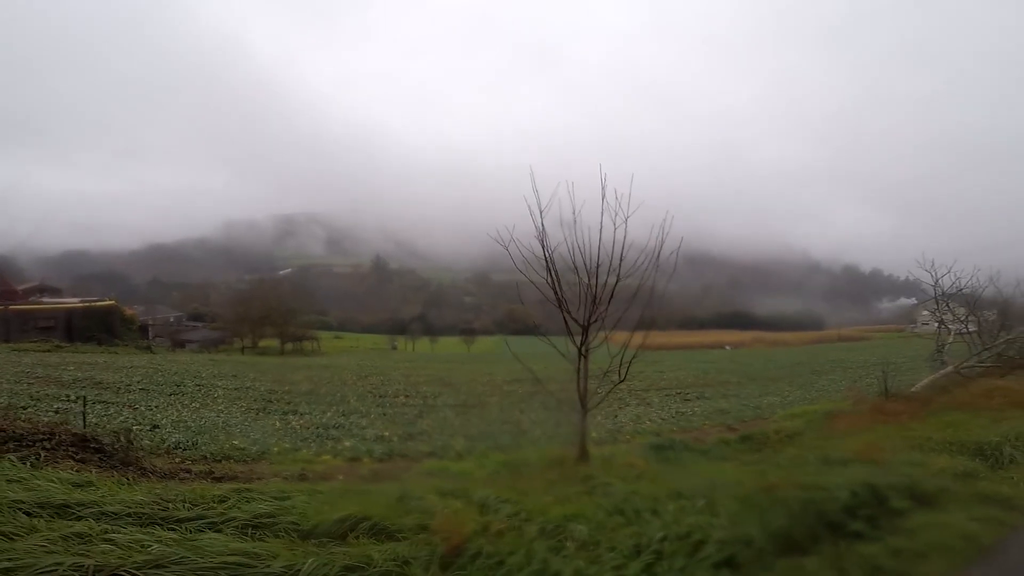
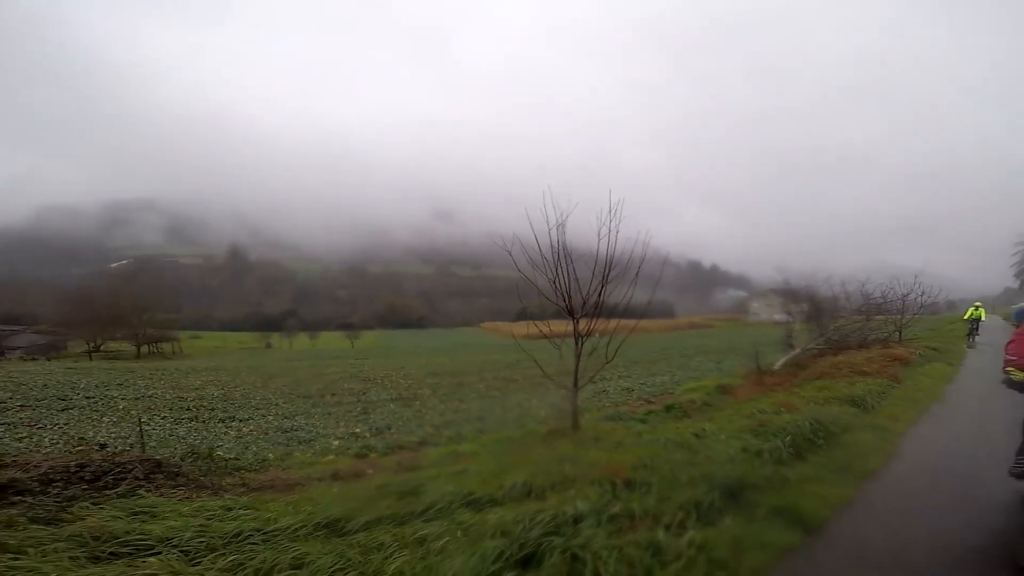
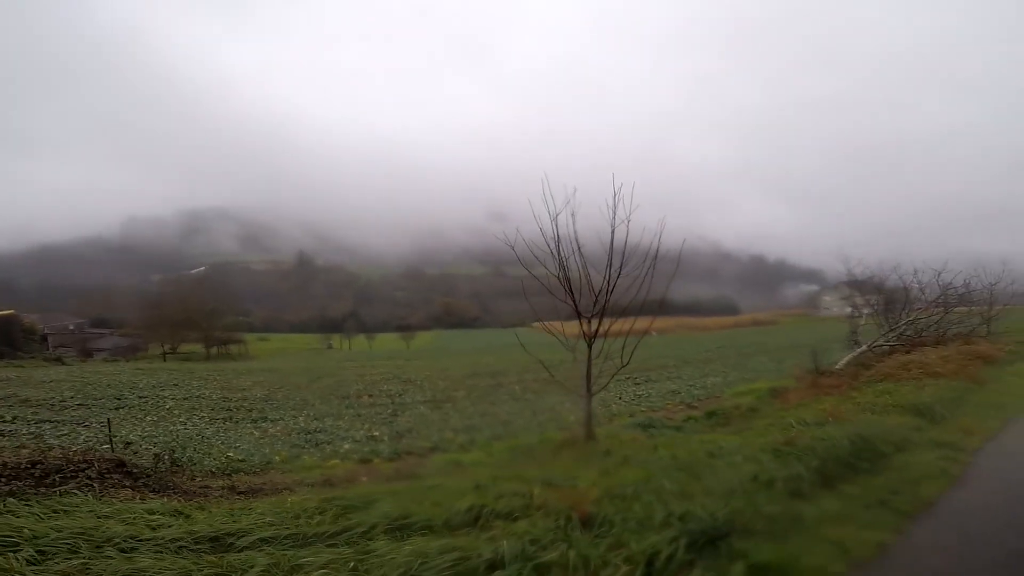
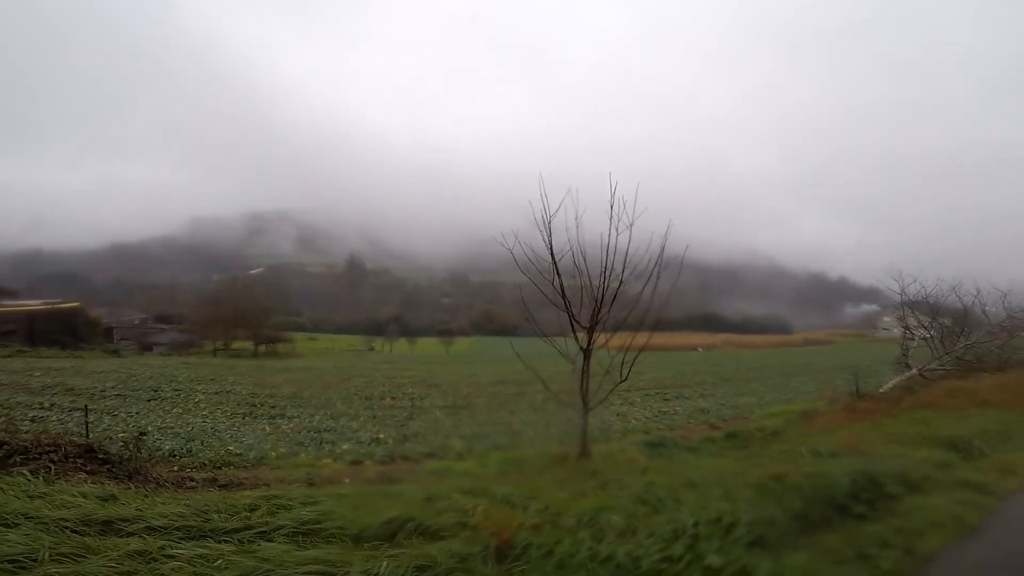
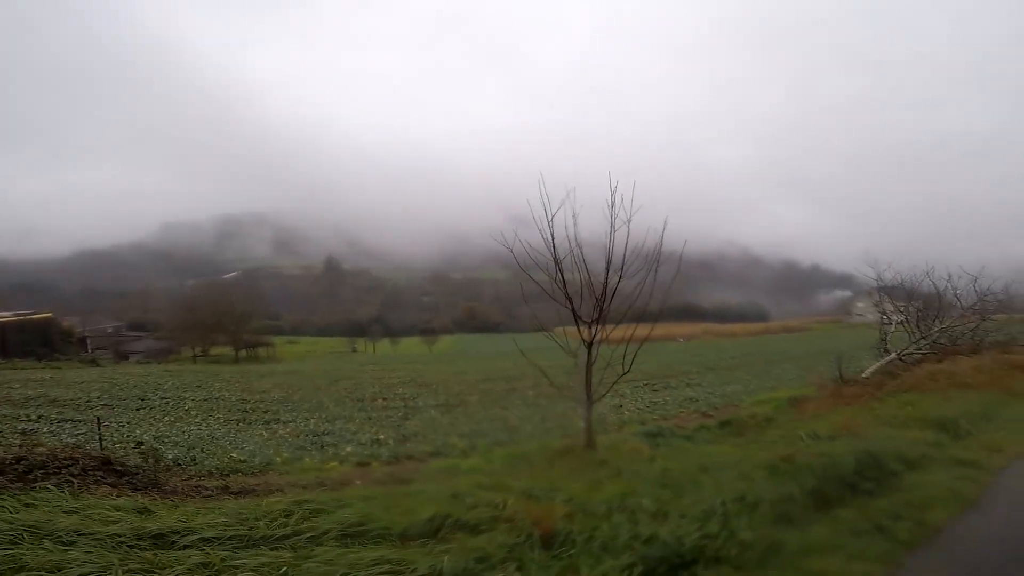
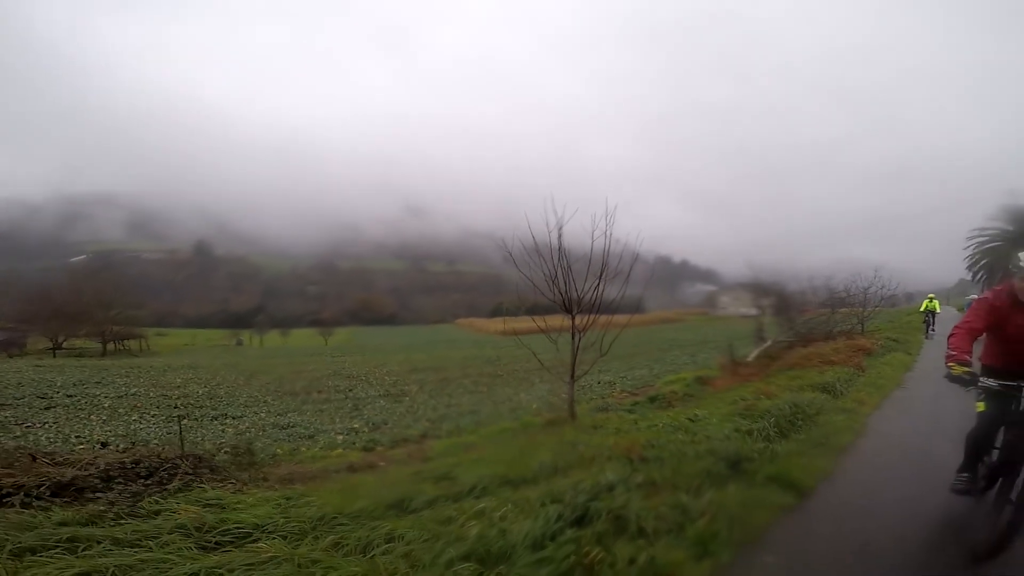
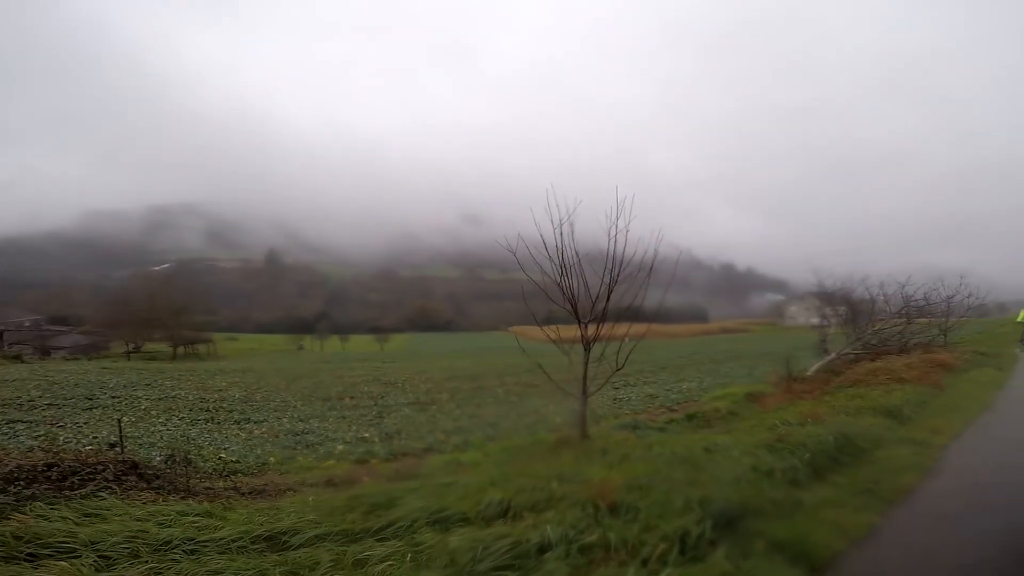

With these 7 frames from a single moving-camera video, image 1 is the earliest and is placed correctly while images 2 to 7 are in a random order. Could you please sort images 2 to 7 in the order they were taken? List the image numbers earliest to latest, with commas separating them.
4, 5, 3, 7, 2, 6
